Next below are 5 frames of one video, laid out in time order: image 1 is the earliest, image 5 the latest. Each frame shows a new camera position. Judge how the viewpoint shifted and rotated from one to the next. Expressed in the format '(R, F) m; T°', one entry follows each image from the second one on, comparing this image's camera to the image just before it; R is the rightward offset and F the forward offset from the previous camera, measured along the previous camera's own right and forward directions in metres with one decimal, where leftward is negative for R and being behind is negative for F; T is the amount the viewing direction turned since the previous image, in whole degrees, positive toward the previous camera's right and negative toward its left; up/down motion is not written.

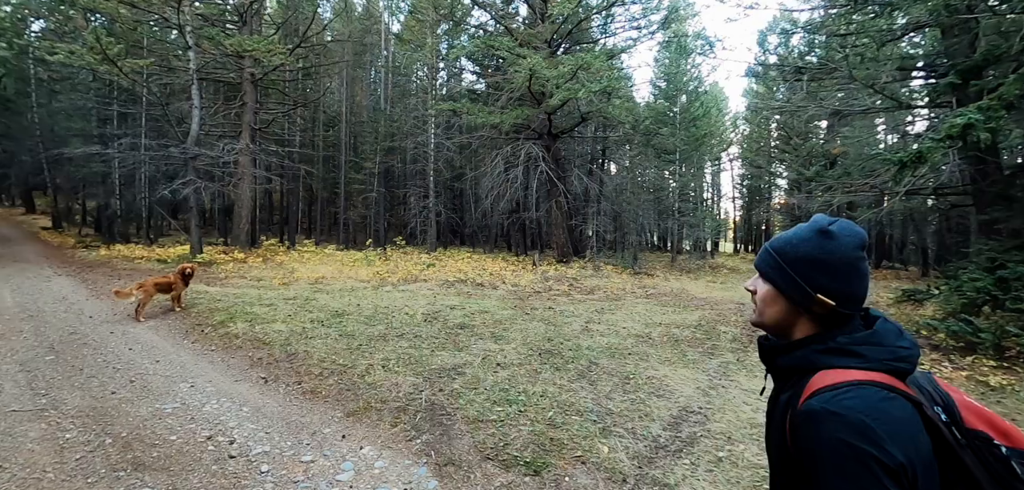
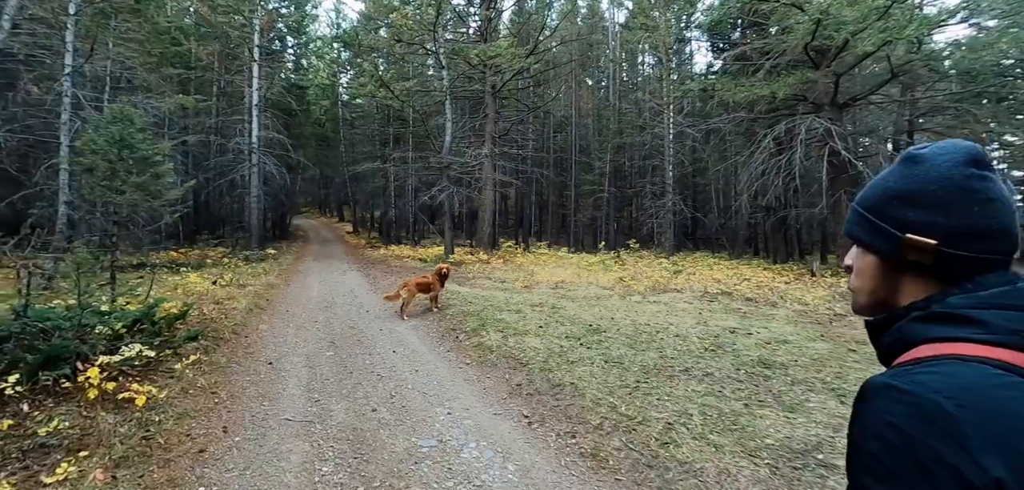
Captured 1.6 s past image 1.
(-1.5, +1.9) m; -27°
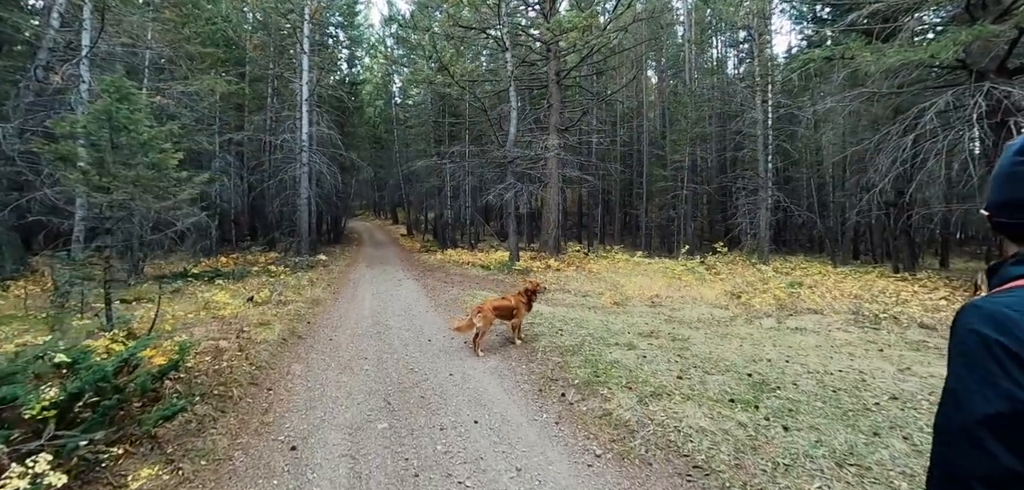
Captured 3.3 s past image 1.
(-0.9, +2.1) m; -6°
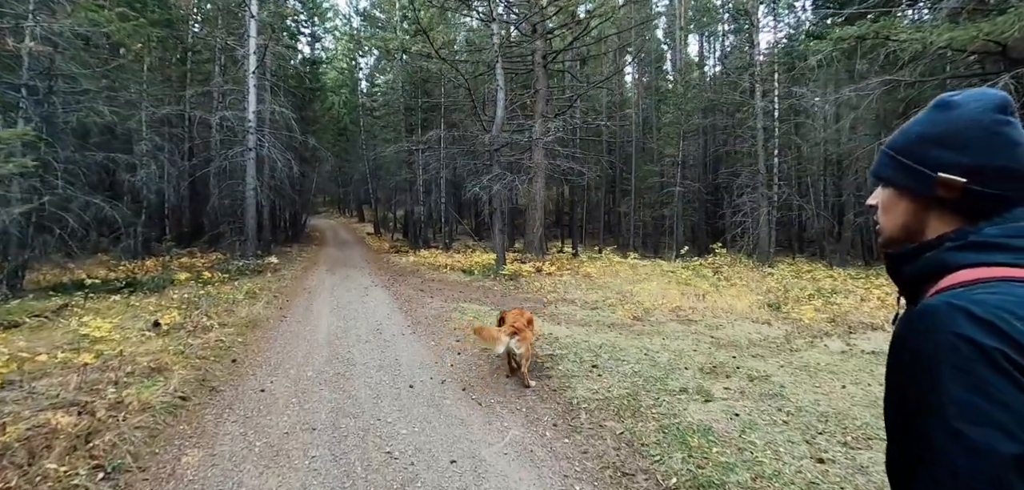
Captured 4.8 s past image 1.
(-0.5, +1.9) m; +4°
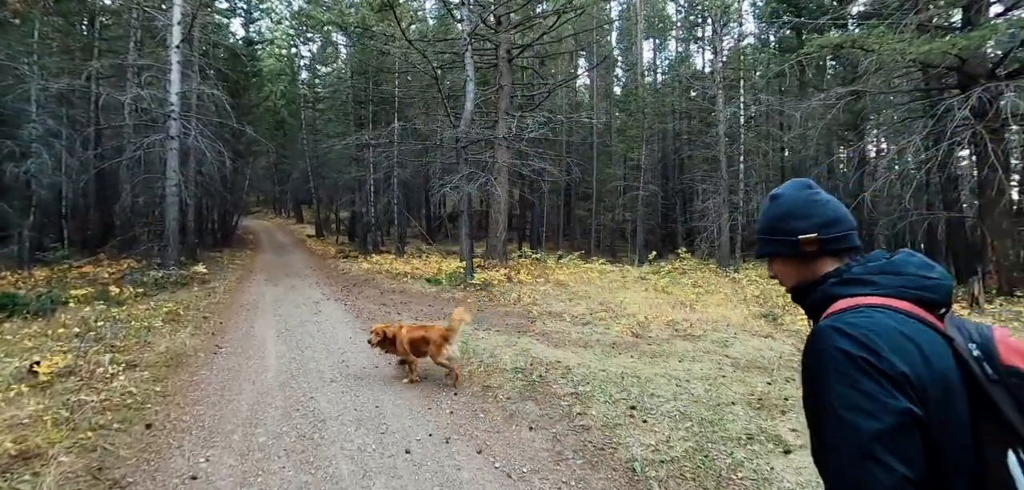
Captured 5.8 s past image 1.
(-0.7, +1.0) m; +7°
